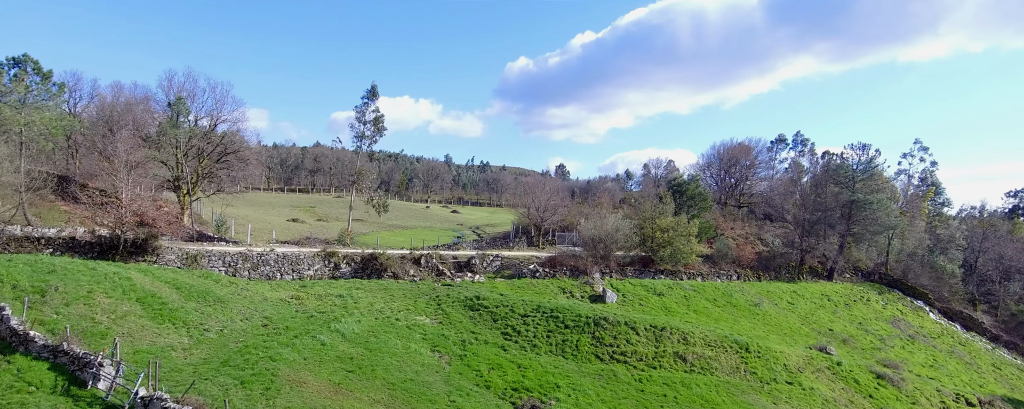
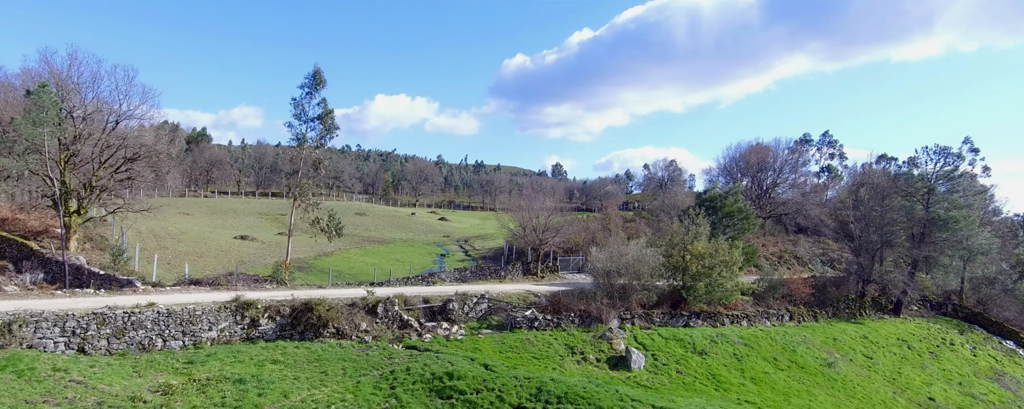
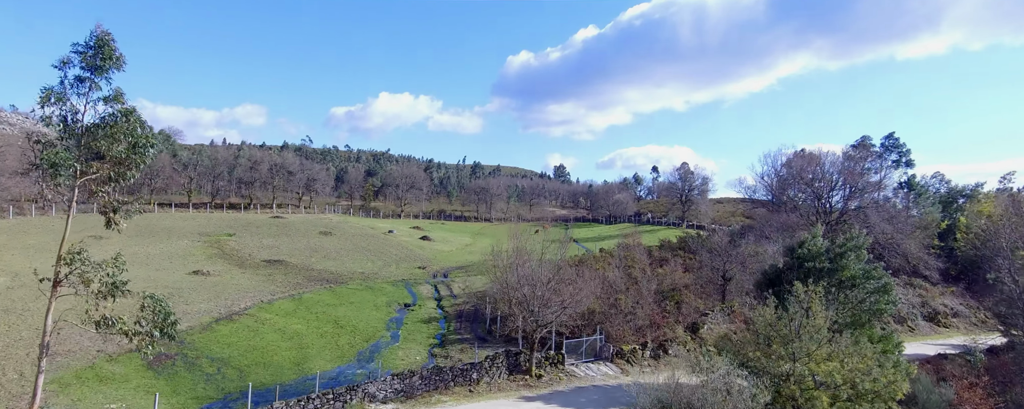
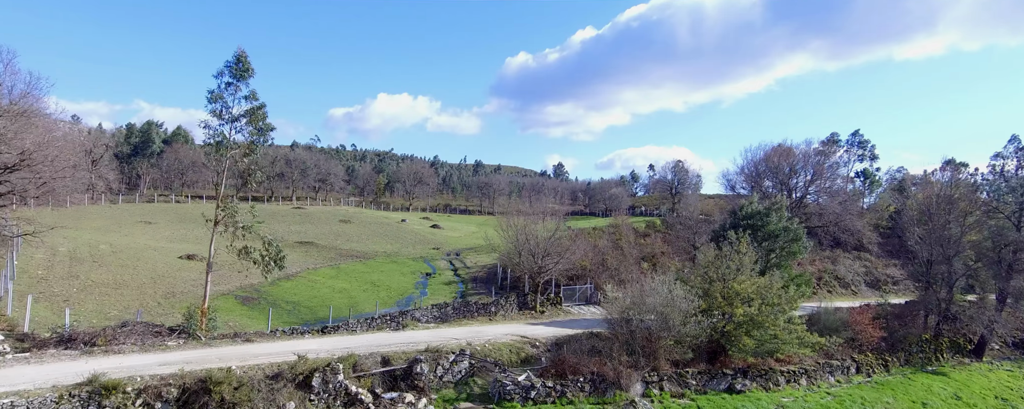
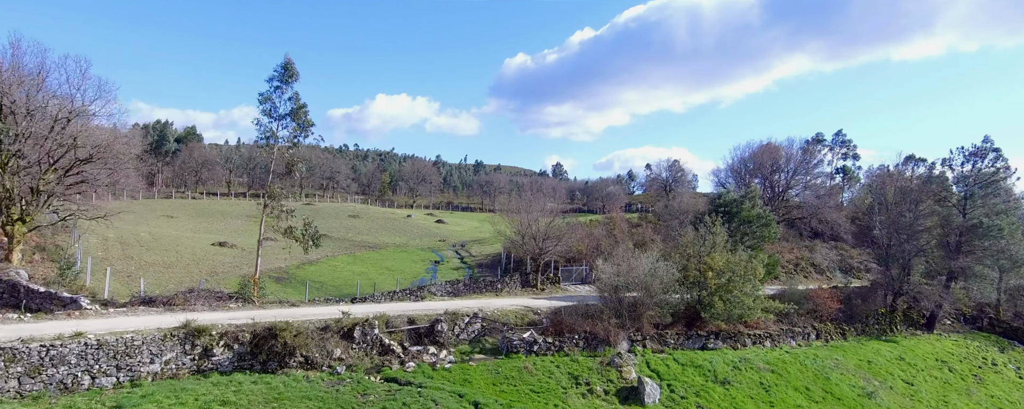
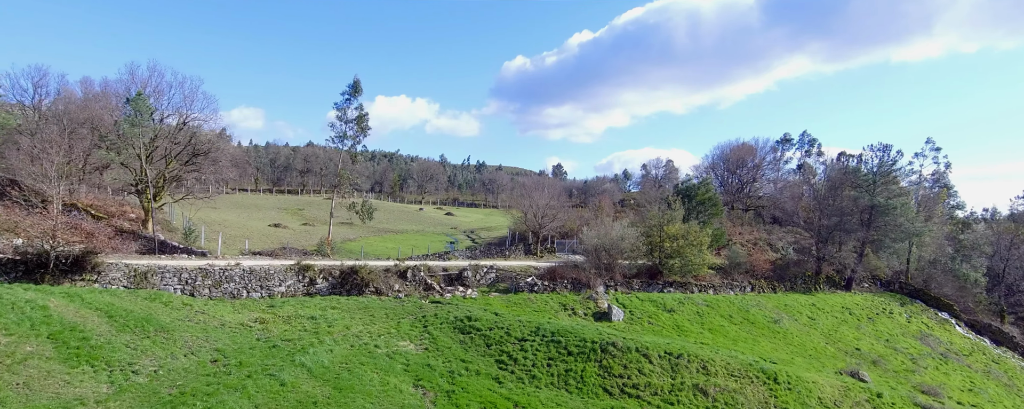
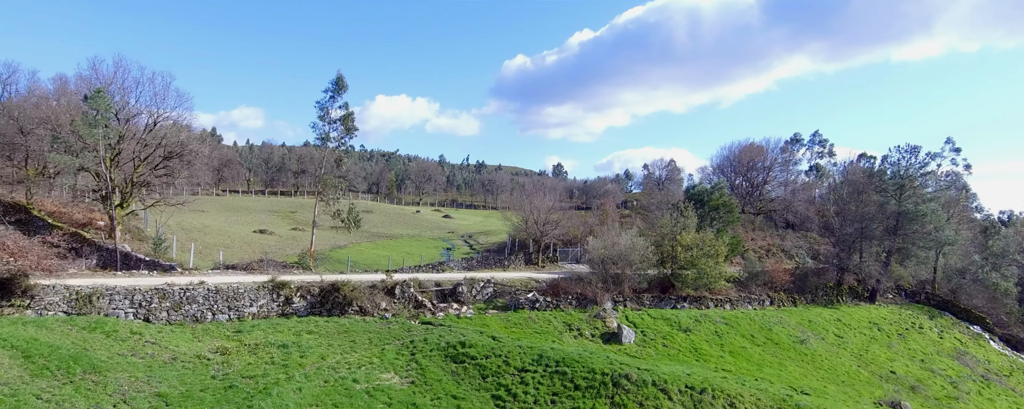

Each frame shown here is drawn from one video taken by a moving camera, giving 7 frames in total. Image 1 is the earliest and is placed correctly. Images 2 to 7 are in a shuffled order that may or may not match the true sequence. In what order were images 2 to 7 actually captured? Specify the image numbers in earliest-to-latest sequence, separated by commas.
6, 7, 2, 5, 4, 3
